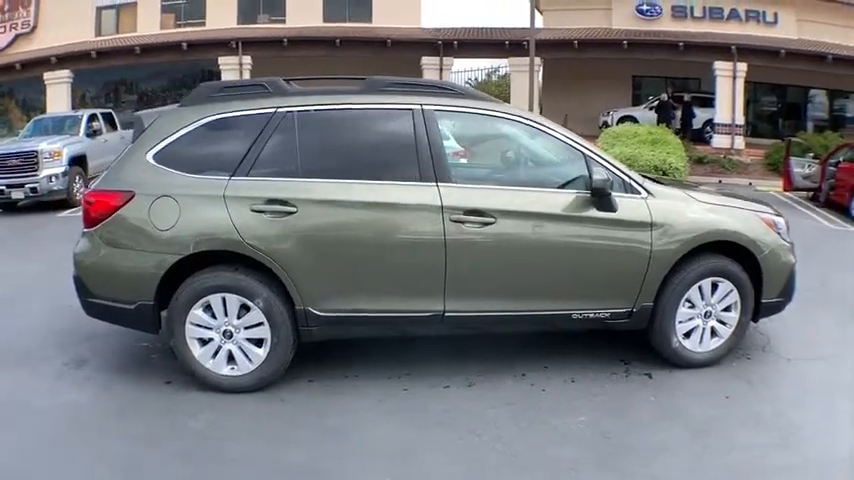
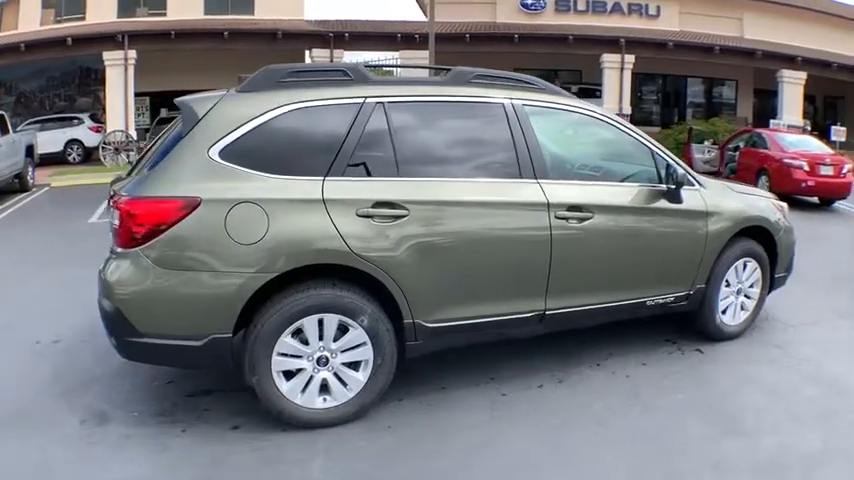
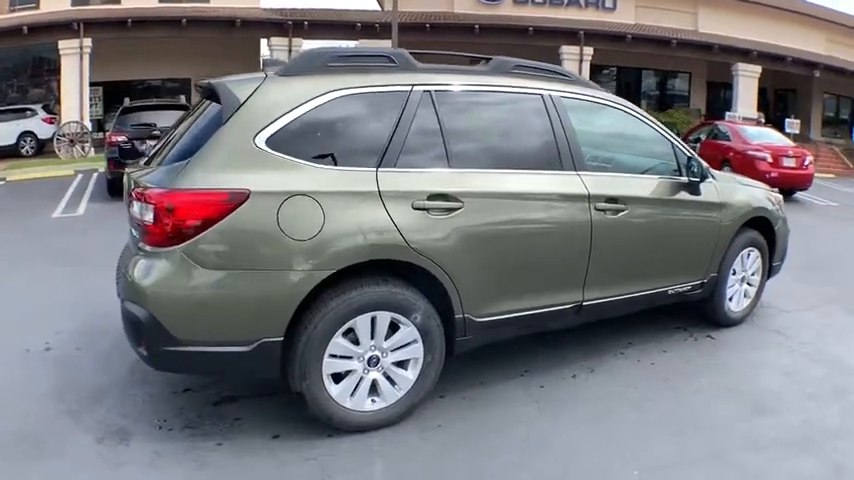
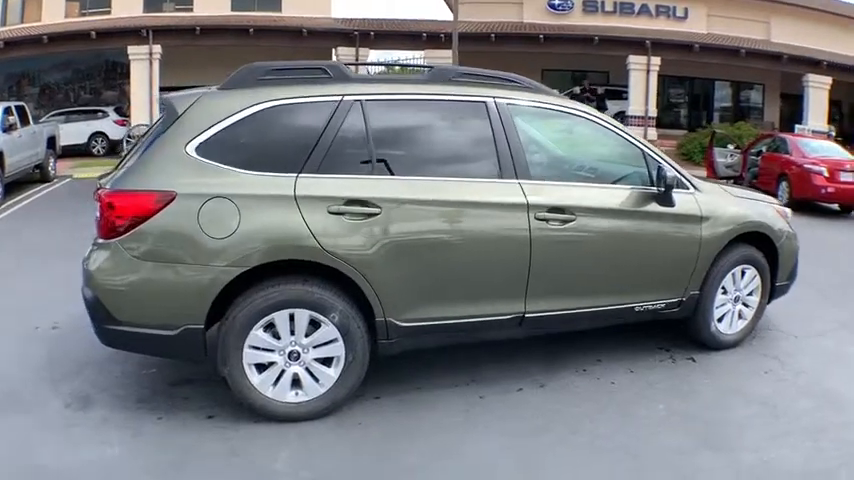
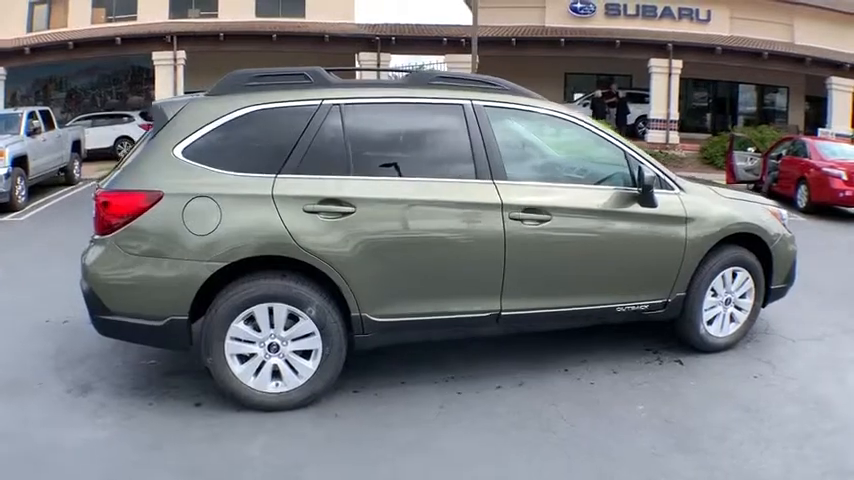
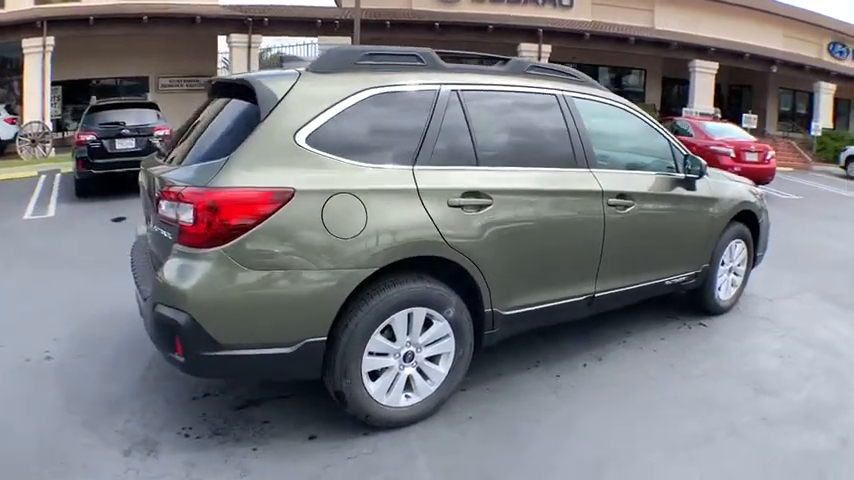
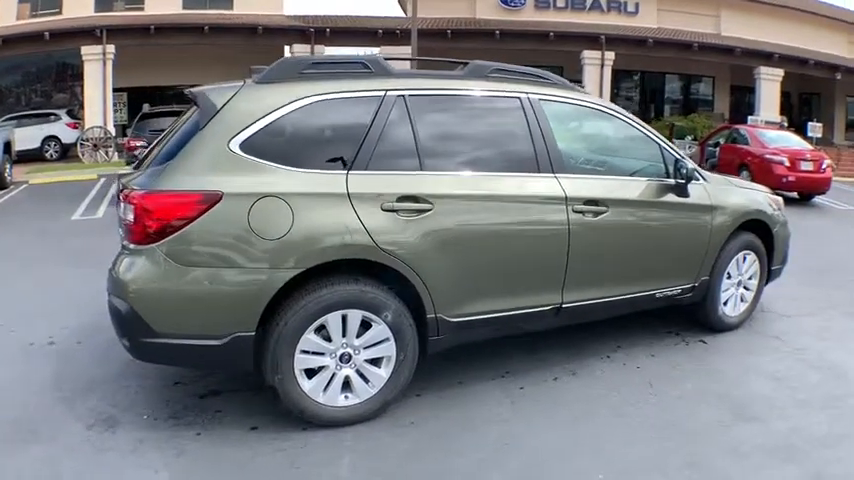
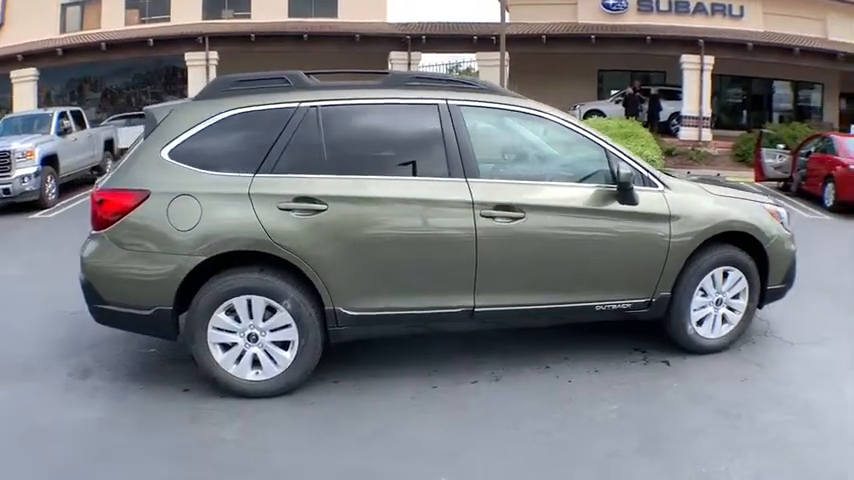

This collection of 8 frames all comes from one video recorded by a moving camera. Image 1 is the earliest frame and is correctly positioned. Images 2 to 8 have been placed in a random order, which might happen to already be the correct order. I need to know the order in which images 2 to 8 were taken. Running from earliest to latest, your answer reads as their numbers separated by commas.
8, 5, 4, 2, 7, 3, 6
